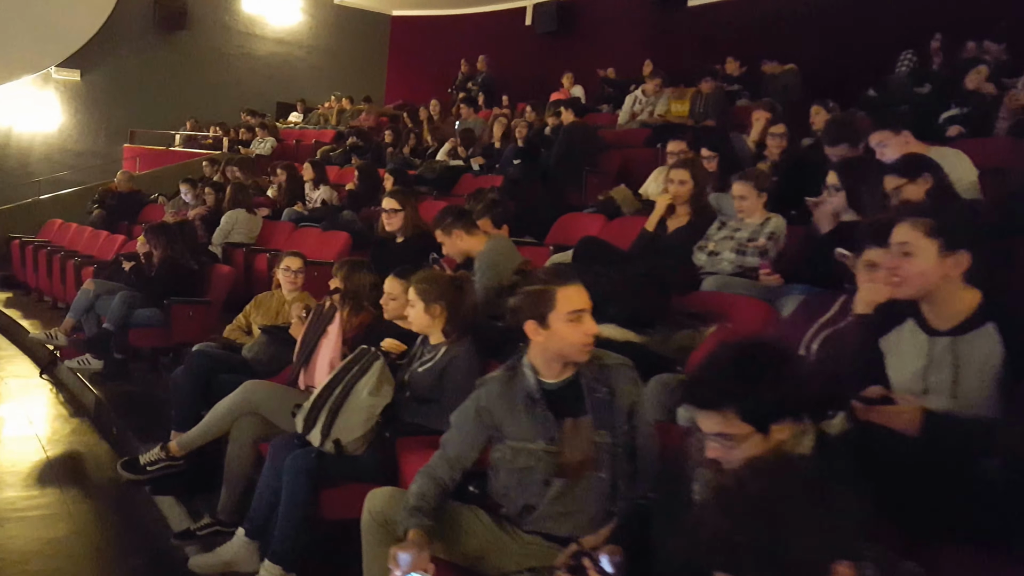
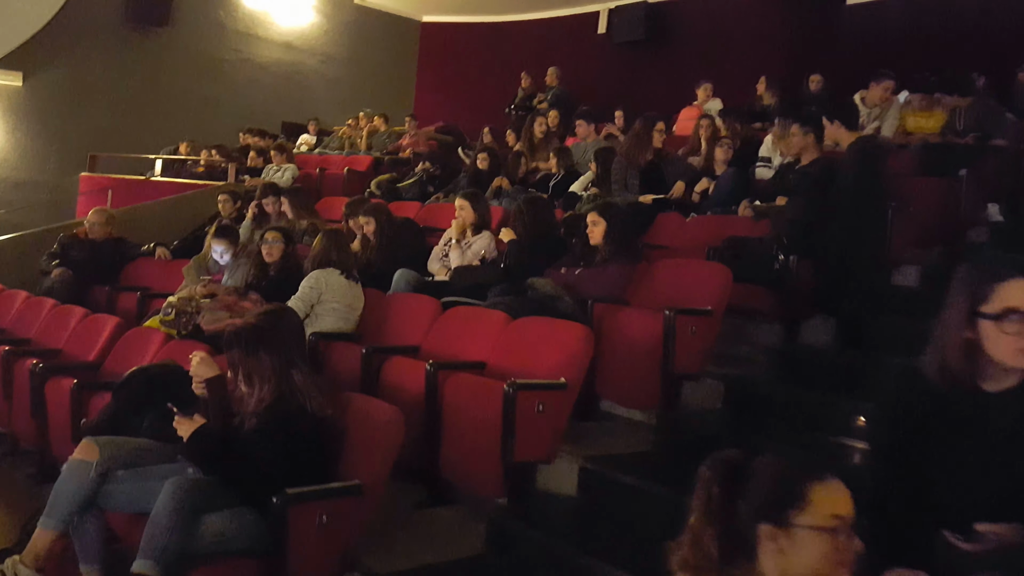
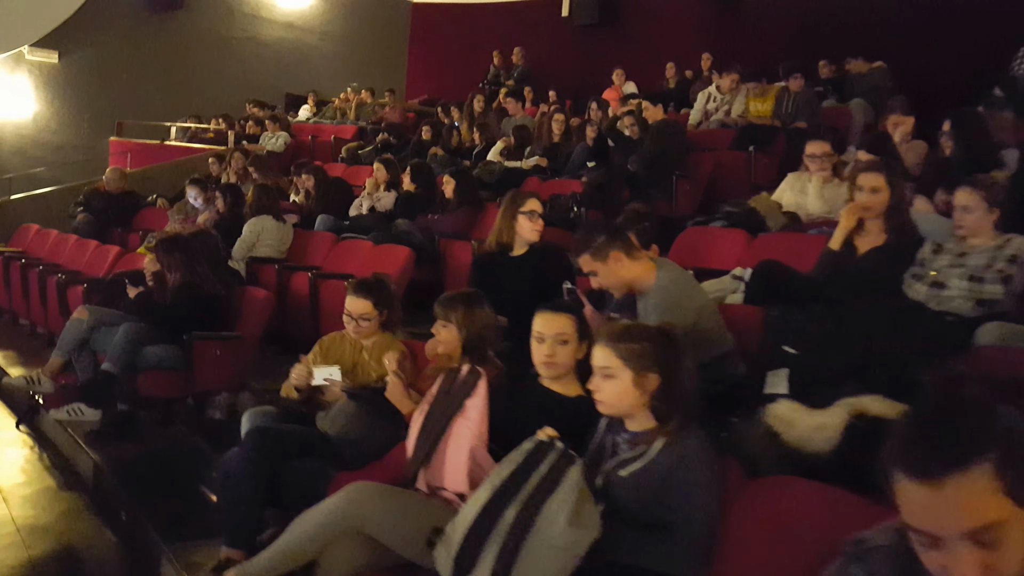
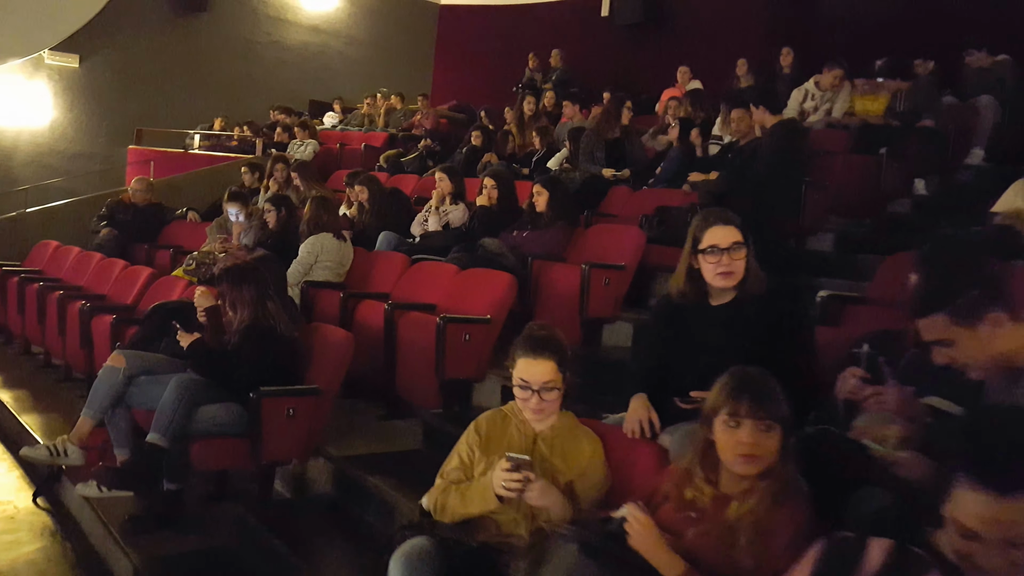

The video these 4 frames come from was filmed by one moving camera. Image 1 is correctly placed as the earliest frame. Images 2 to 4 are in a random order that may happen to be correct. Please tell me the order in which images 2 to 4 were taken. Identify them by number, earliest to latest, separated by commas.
3, 4, 2
